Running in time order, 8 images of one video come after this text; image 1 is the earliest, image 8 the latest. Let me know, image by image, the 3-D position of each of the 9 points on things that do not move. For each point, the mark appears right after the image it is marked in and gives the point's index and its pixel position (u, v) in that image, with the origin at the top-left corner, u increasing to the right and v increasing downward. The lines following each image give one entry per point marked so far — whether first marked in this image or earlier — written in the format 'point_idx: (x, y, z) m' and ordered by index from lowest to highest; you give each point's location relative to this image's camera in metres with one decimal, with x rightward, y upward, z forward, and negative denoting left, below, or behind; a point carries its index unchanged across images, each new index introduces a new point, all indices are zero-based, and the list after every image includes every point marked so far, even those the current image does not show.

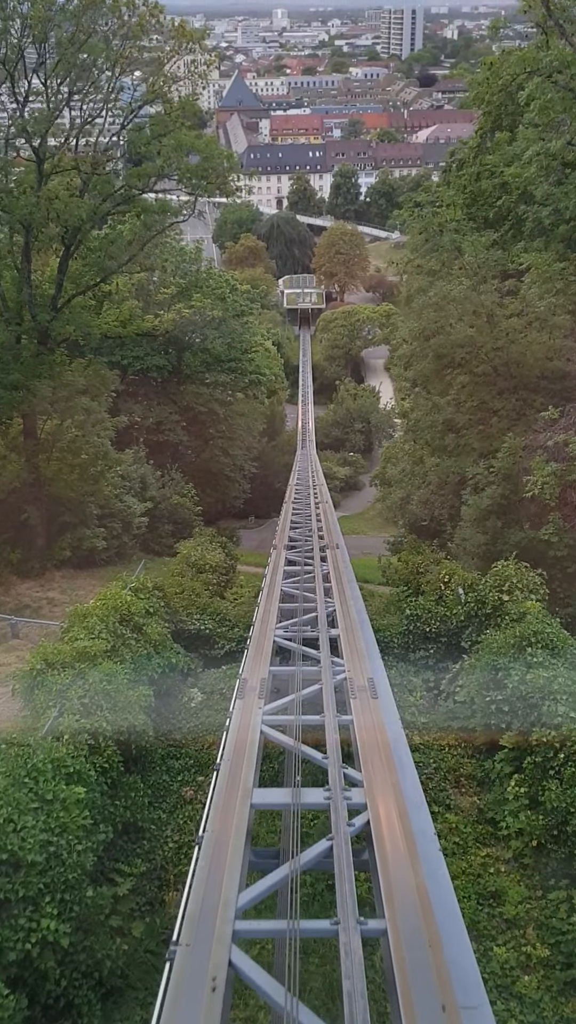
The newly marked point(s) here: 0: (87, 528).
0: (-3.7, -0.3, +18.0) m
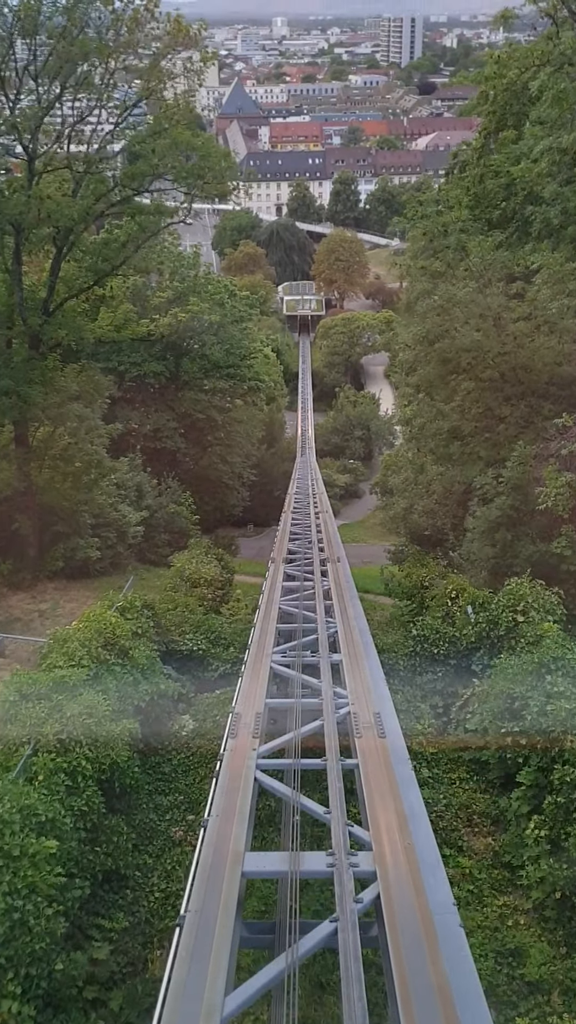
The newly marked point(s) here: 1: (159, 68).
0: (-3.7, -0.4, +17.5) m
1: (-1.9, +6.5, +14.4) m
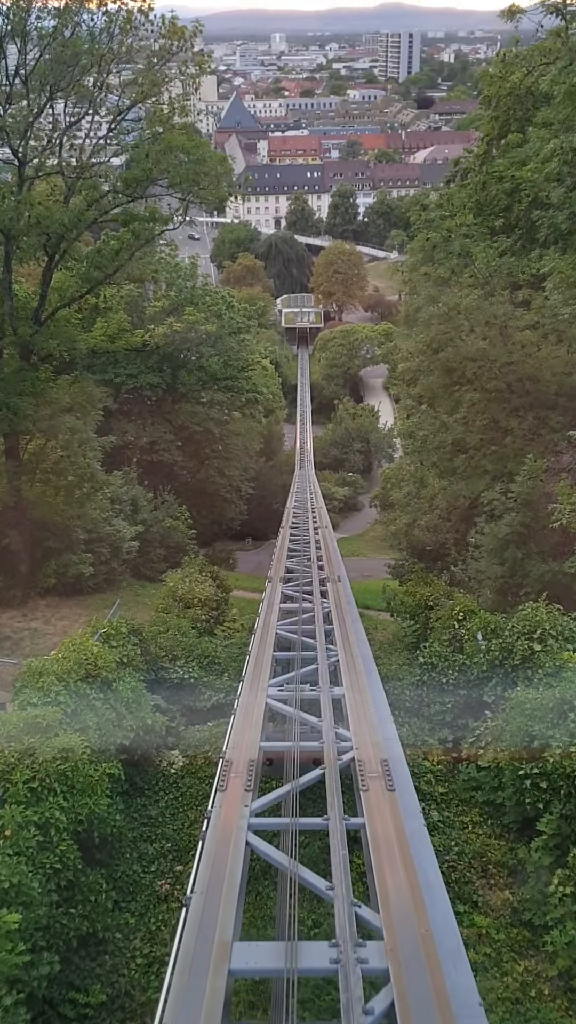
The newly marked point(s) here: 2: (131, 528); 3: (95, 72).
0: (-3.7, -0.7, +17.0) m
1: (-1.9, +6.3, +14.0) m
2: (-3.0, -0.3, +18.8) m
3: (-2.7, +6.2, +13.5) m
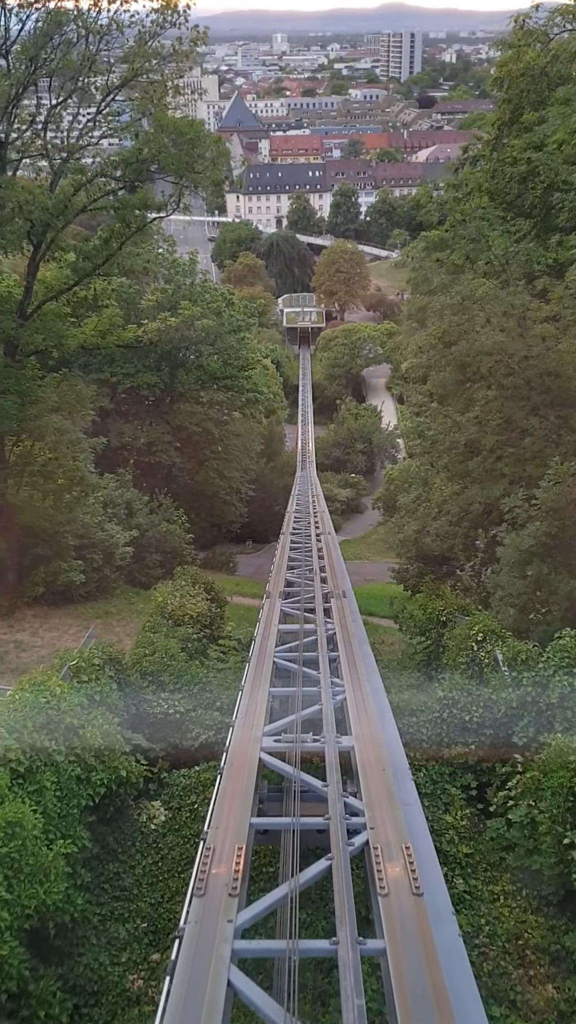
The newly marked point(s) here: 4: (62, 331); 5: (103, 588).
0: (-3.7, -0.8, +16.1) m
1: (-1.9, +6.2, +13.1) m
2: (-3.0, -0.4, +17.9) m
3: (-2.7, +6.1, +12.7) m
4: (-3.3, +2.7, +14.5) m
5: (-3.3, -1.3, +17.3) m
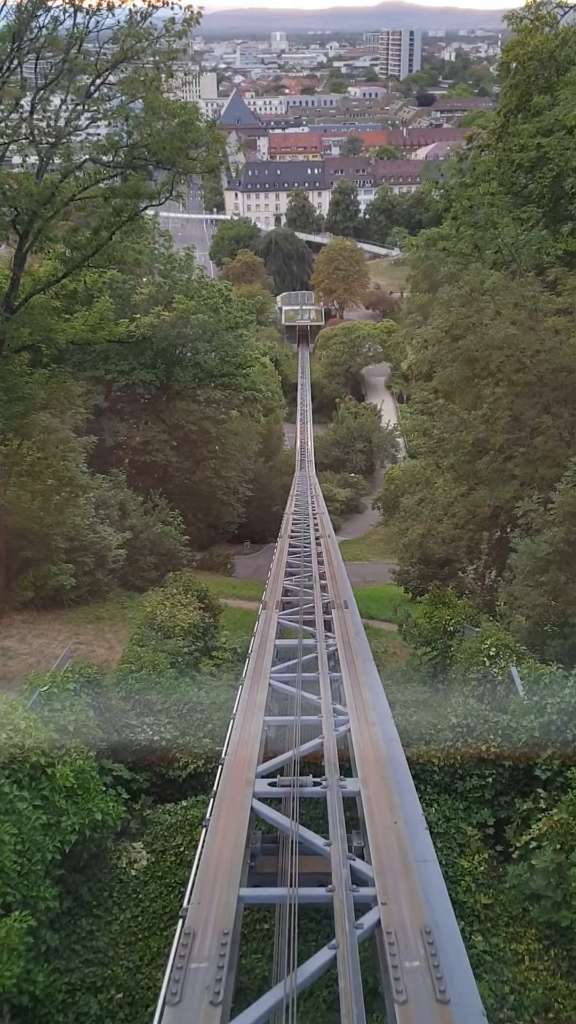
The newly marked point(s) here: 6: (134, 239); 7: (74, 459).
0: (-3.8, -0.8, +15.5) m
1: (-1.9, +6.2, +12.5) m
2: (-3.0, -0.4, +17.3) m
3: (-2.7, +6.0, +12.1) m
4: (-3.4, +2.6, +13.9) m
5: (-3.3, -1.4, +16.7) m
6: (-2.4, +4.2, +15.1) m
7: (-3.5, +0.9, +16.0) m
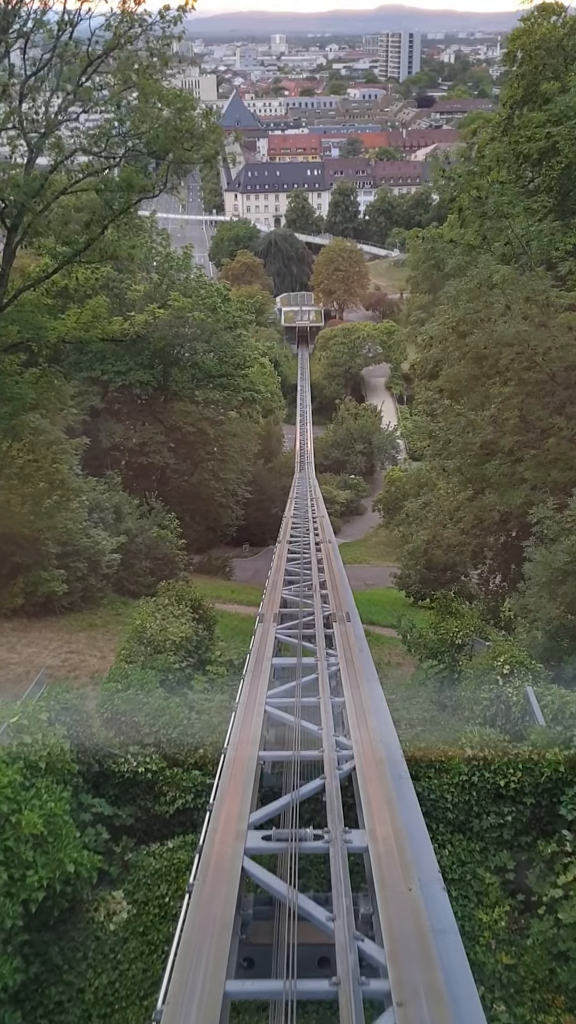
0: (-3.8, -0.9, +15.0) m
1: (-2.0, +6.2, +12.0) m
2: (-3.0, -0.5, +16.8) m
3: (-2.7, +6.0, +11.5) m
4: (-3.4, +2.6, +13.3) m
5: (-3.3, -1.4, +16.1) m
6: (-2.4, +4.2, +14.6) m
7: (-3.5, +0.8, +15.5) m
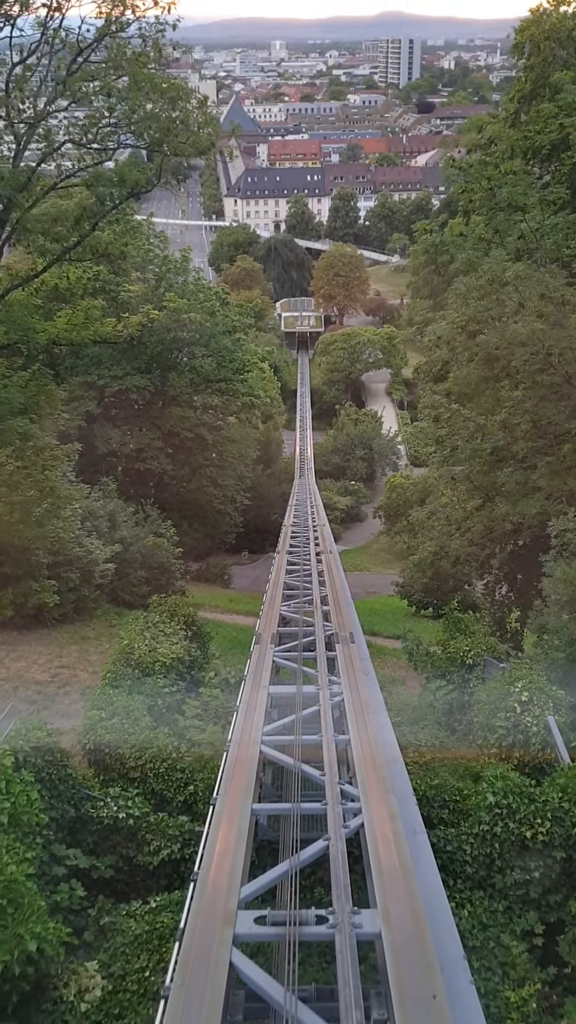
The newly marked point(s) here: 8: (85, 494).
0: (-3.8, -1.0, +14.4) m
1: (-2.0, +6.0, +11.5) m
2: (-3.0, -0.6, +16.3) m
3: (-2.7, +5.9, +11.0) m
4: (-3.4, +2.5, +12.8) m
5: (-3.3, -1.6, +15.6) m
6: (-2.4, +4.0, +14.0) m
7: (-3.5, +0.7, +14.9) m
8: (-3.7, +0.3, +17.8) m
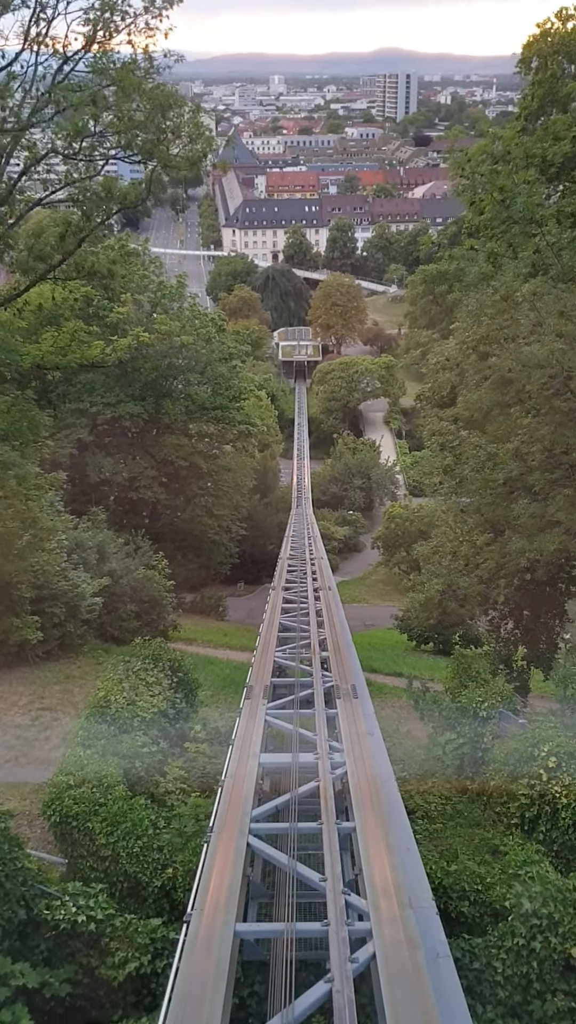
0: (-3.8, -1.5, +13.6) m
1: (-2.0, +5.7, +10.9) m
2: (-3.1, -1.1, +15.5) m
3: (-2.8, +5.5, +10.4) m
4: (-3.4, +2.1, +12.1) m
5: (-3.4, -2.1, +14.8) m
6: (-2.5, +3.6, +13.4) m
7: (-3.6, +0.2, +14.2) m
8: (-3.8, -0.2, +17.1) m
